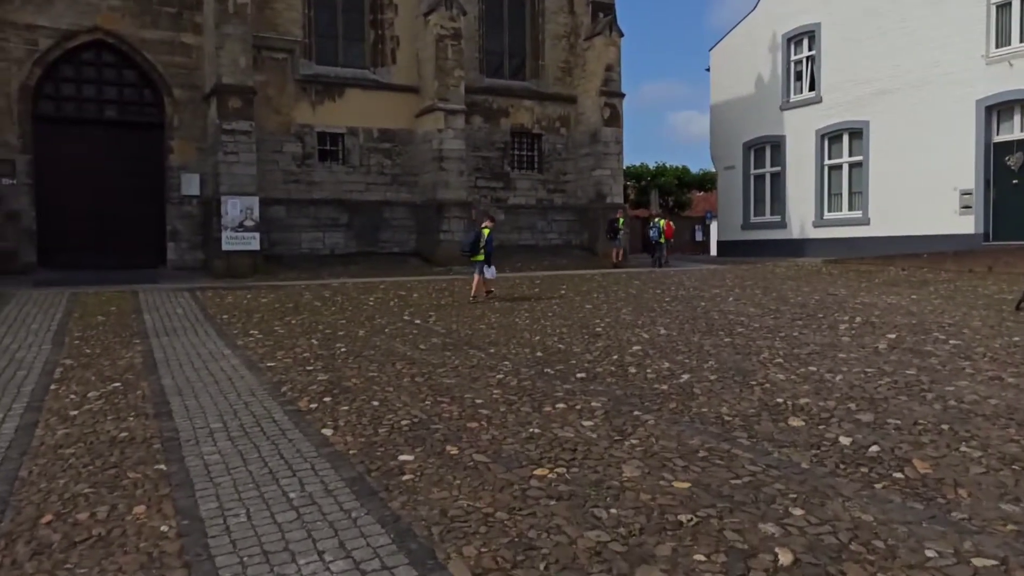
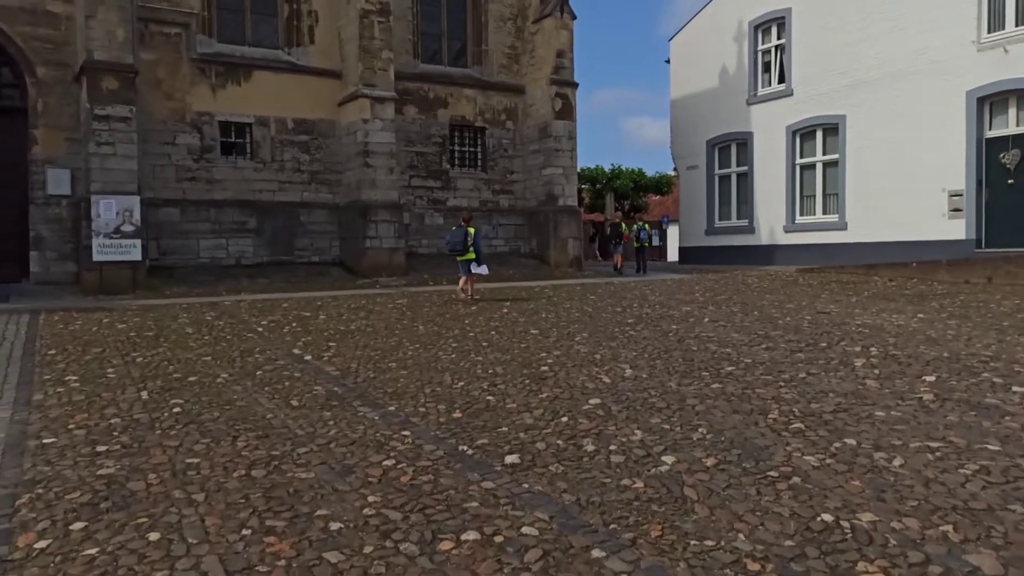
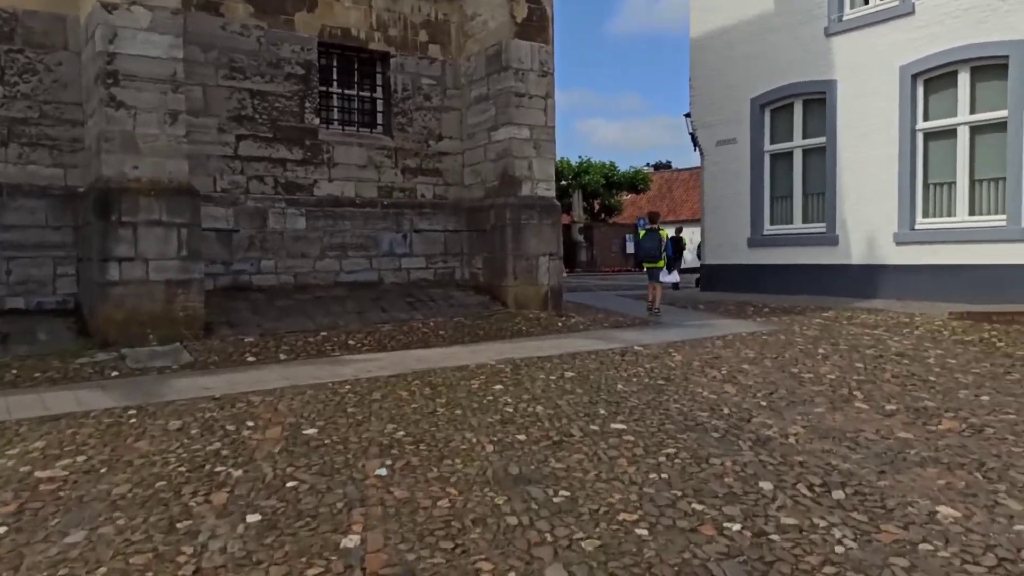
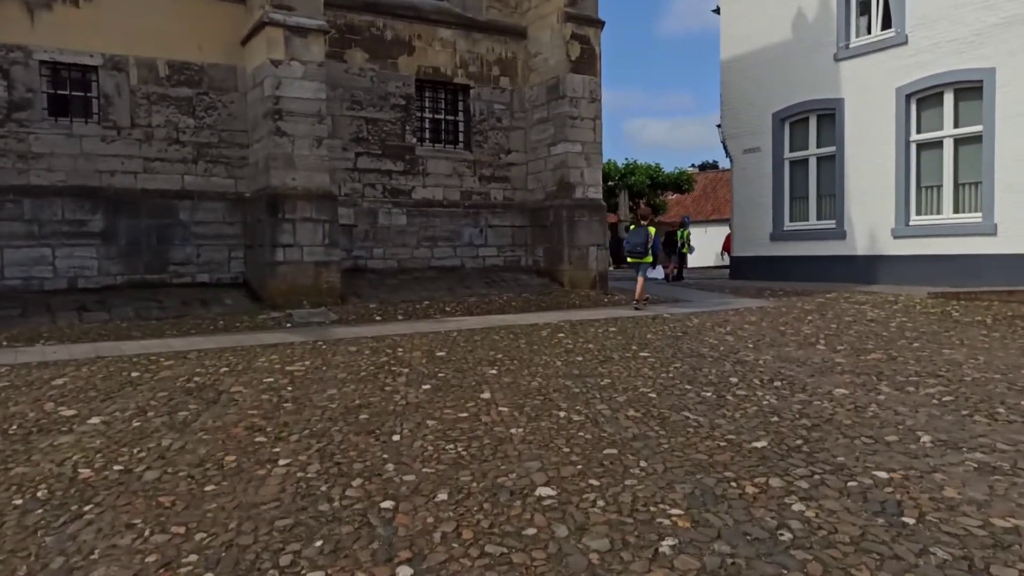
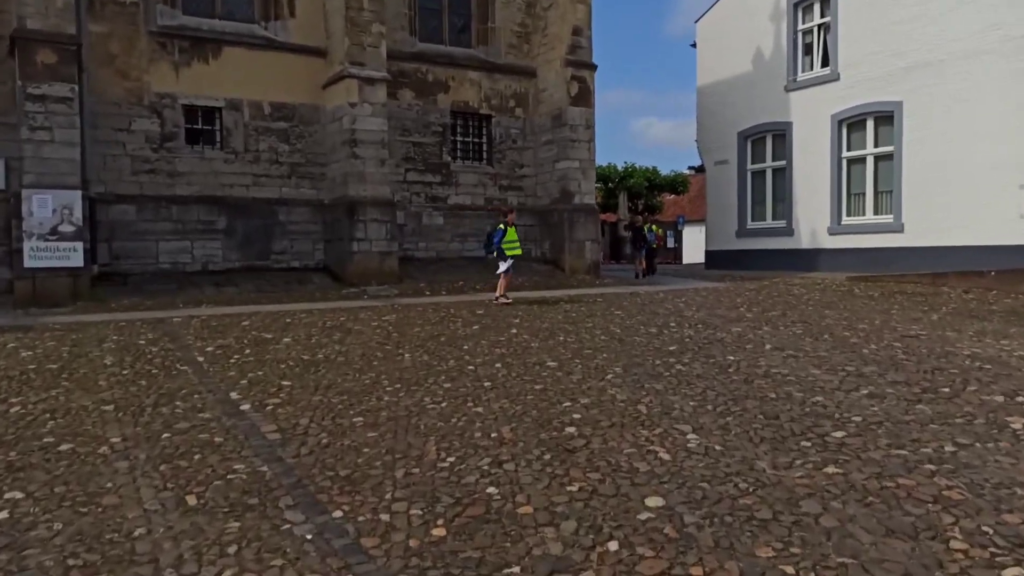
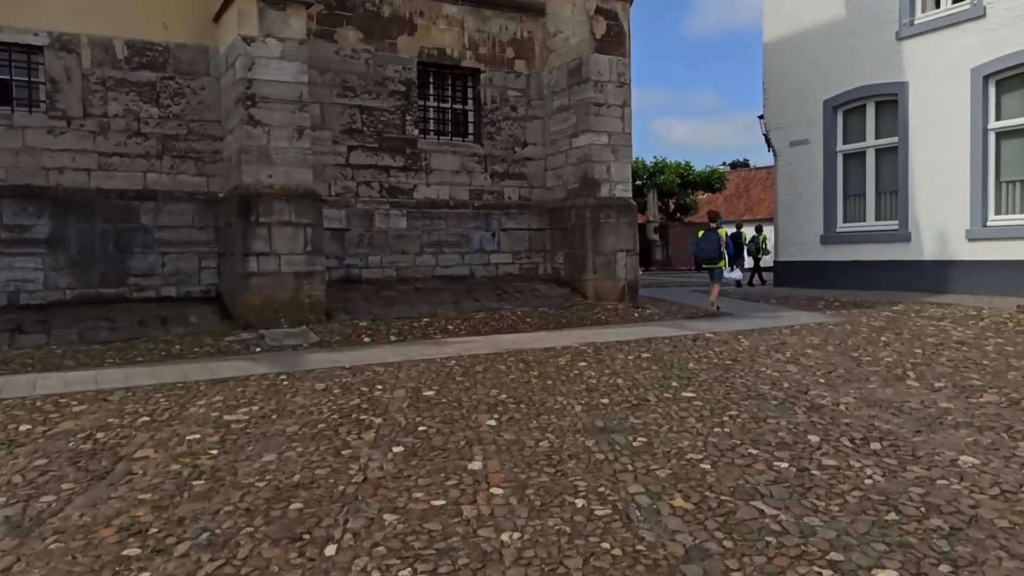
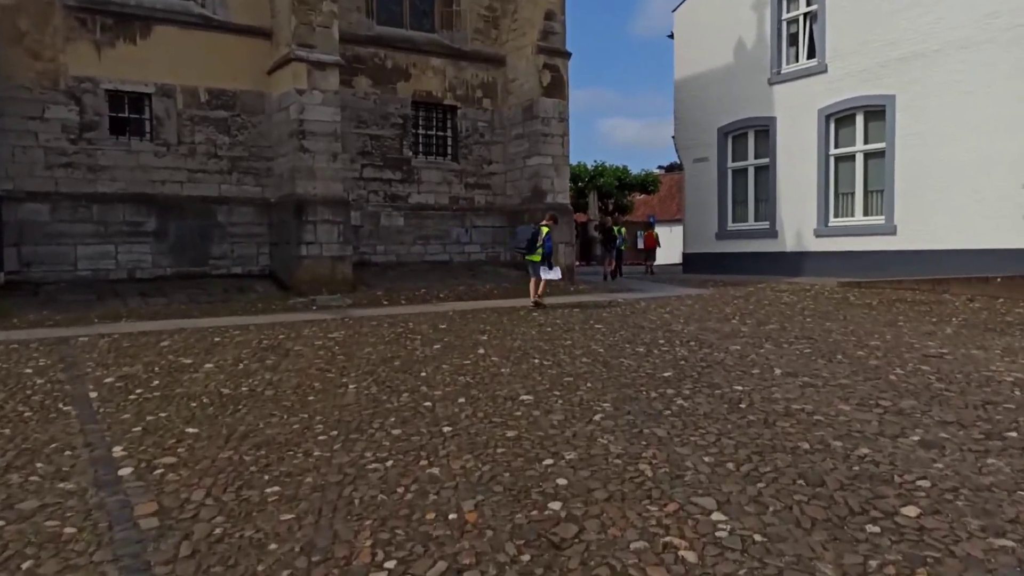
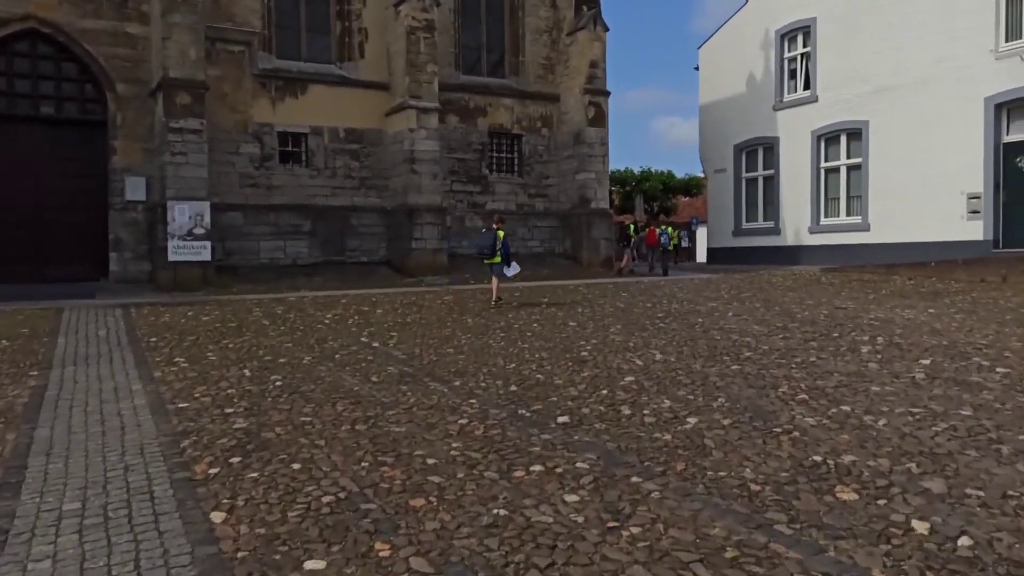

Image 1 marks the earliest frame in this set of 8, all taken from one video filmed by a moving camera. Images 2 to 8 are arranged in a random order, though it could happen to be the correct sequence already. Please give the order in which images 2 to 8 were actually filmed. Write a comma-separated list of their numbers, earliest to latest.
8, 2, 5, 7, 4, 6, 3
